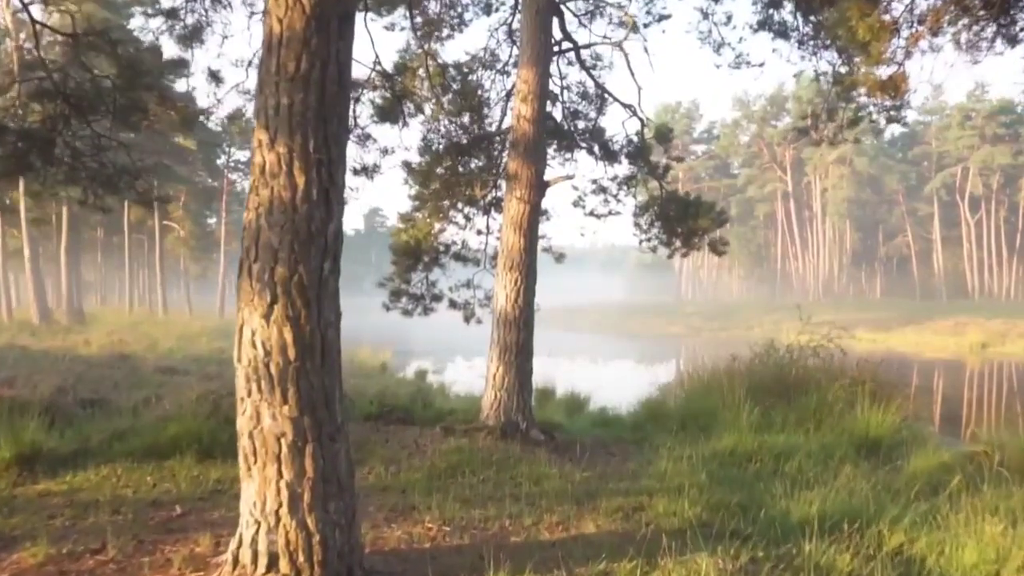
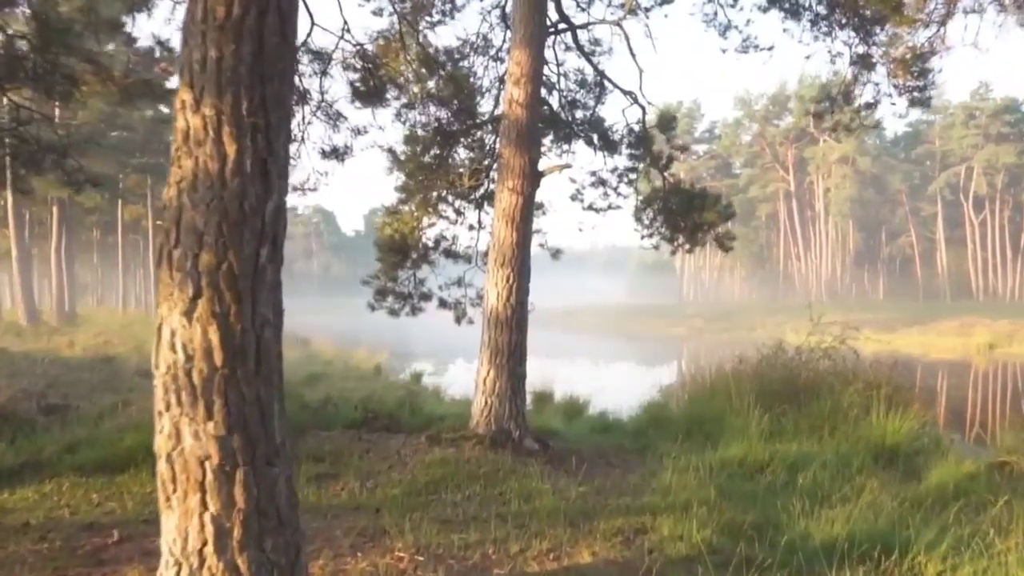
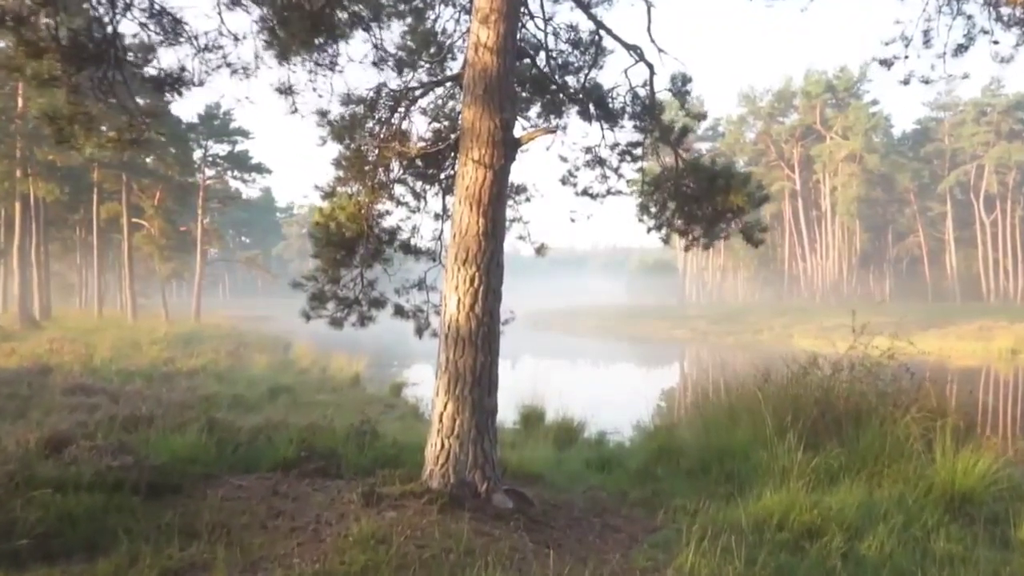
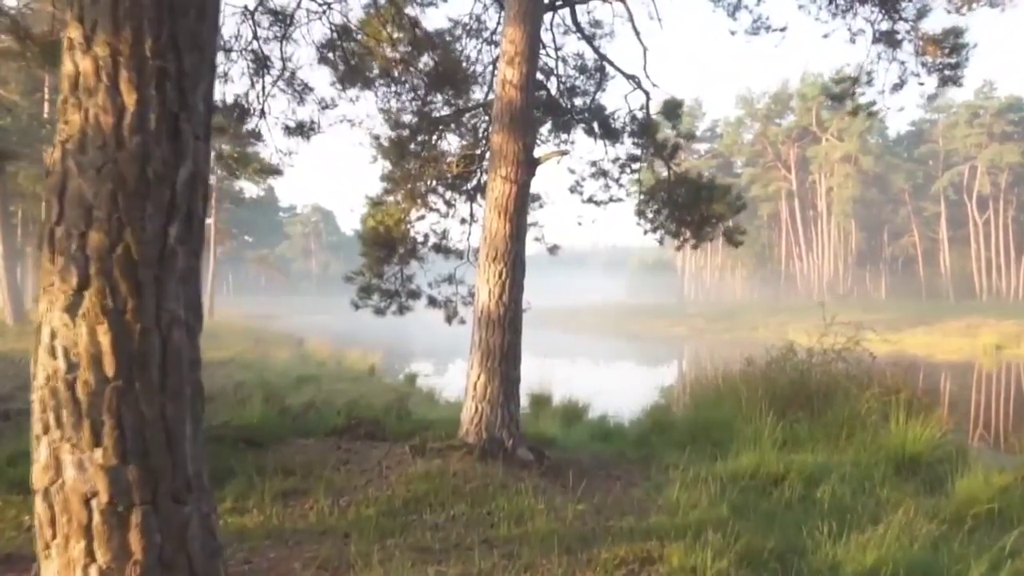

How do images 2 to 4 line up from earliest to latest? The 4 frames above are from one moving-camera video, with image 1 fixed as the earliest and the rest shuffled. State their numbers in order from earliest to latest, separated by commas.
2, 4, 3
